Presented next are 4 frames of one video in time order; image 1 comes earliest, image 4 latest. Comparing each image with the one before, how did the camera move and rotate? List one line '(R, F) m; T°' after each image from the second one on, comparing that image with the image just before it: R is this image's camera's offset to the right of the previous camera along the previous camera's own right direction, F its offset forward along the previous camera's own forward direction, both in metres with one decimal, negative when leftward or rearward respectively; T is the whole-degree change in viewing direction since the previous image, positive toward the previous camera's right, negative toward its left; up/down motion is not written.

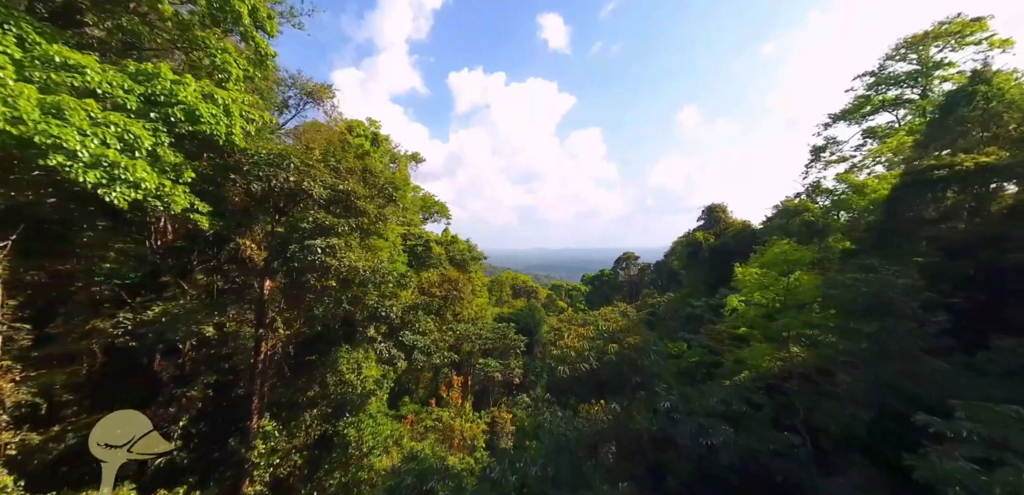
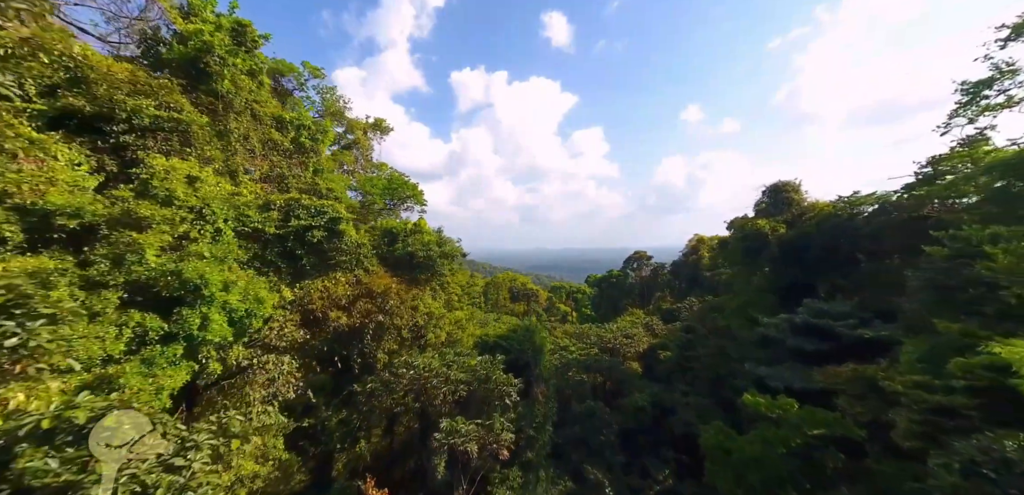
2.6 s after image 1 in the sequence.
(+0.3, +5.0) m; 0°
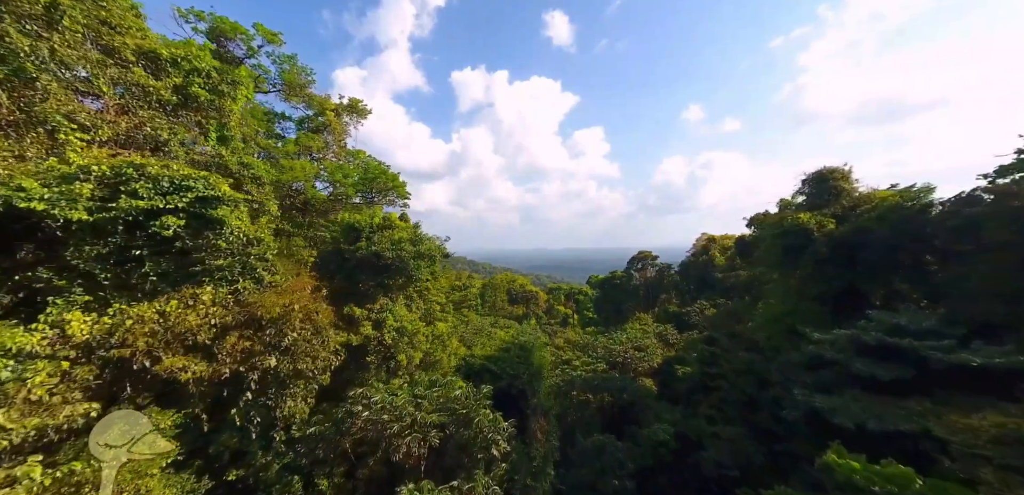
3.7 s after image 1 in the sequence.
(+0.2, +2.3) m; 0°
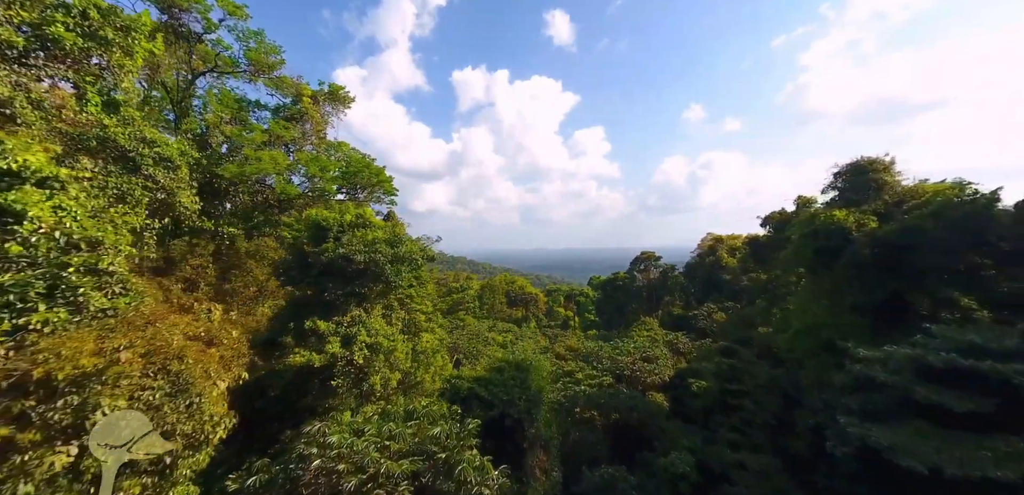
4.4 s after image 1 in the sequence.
(+0.1, +1.4) m; 0°
